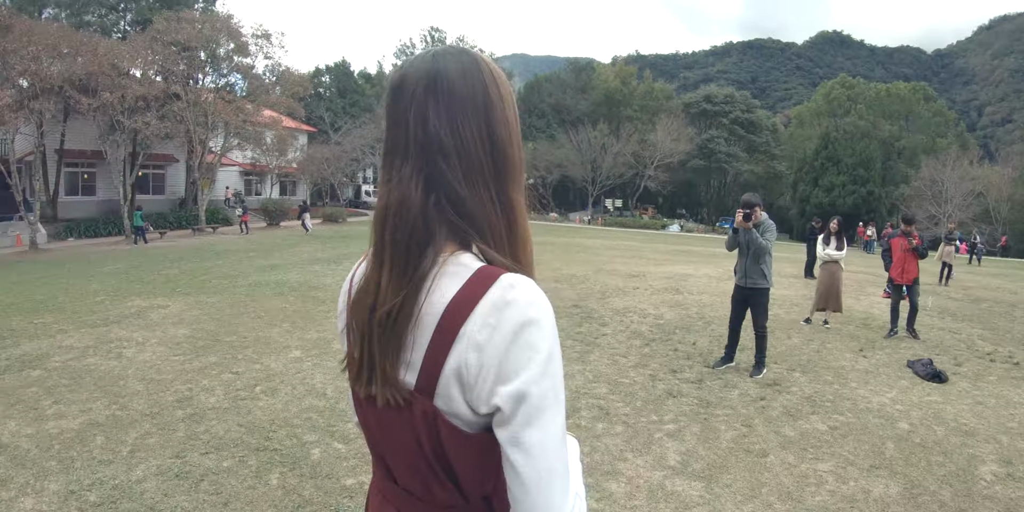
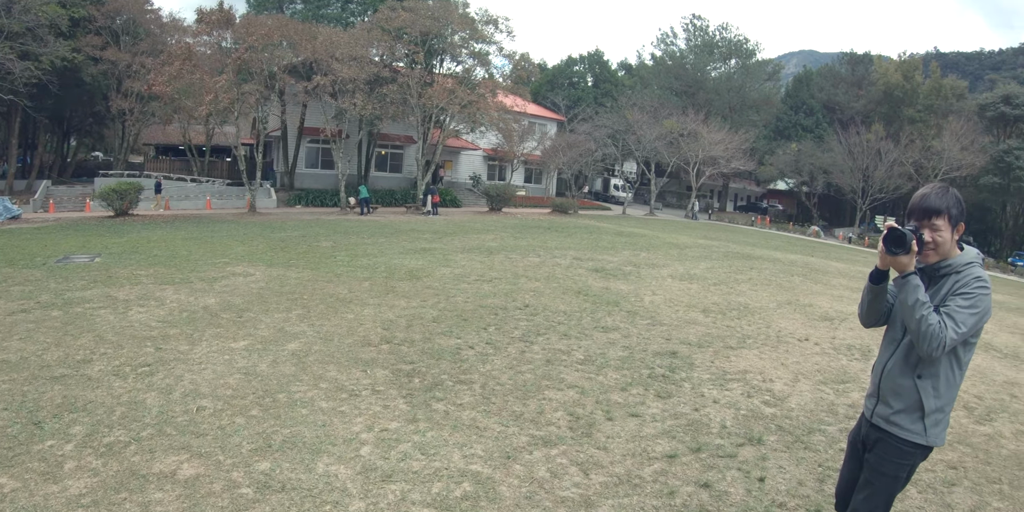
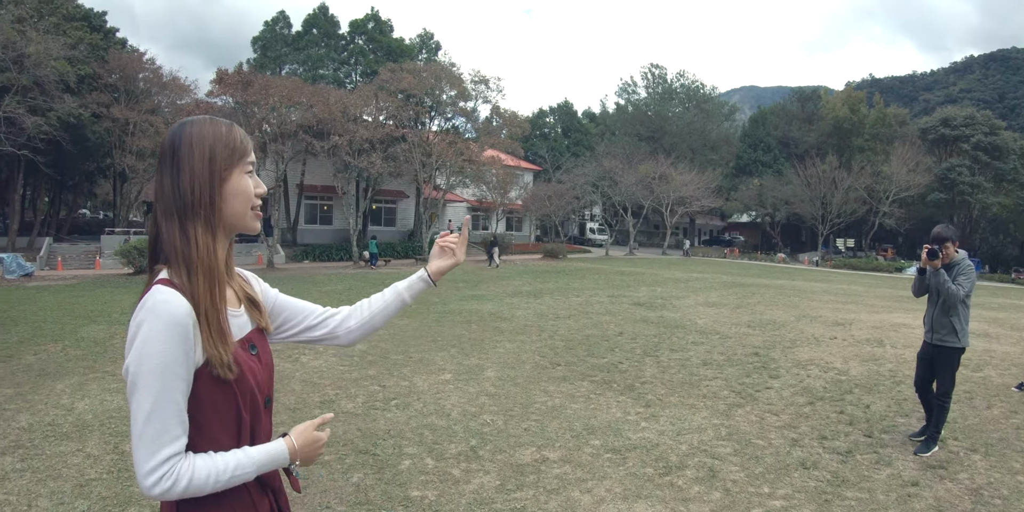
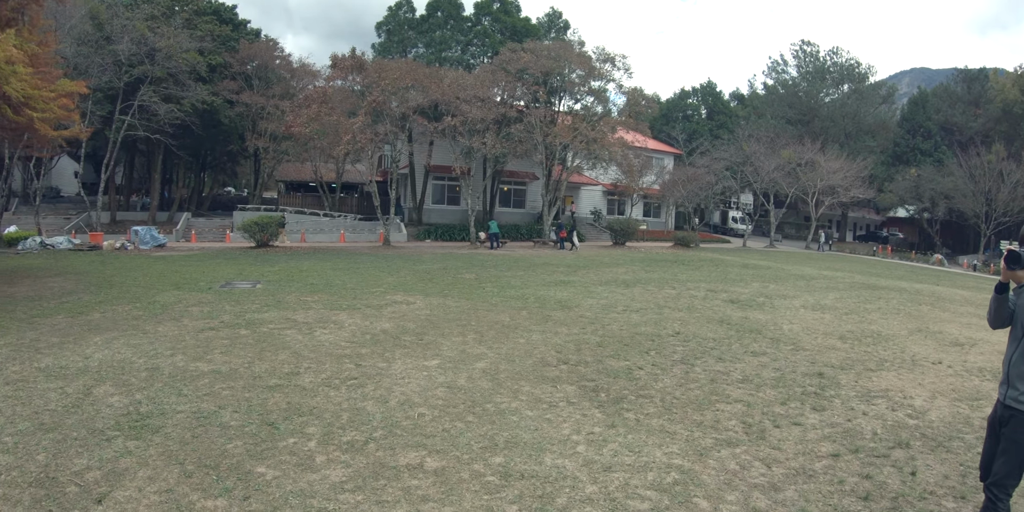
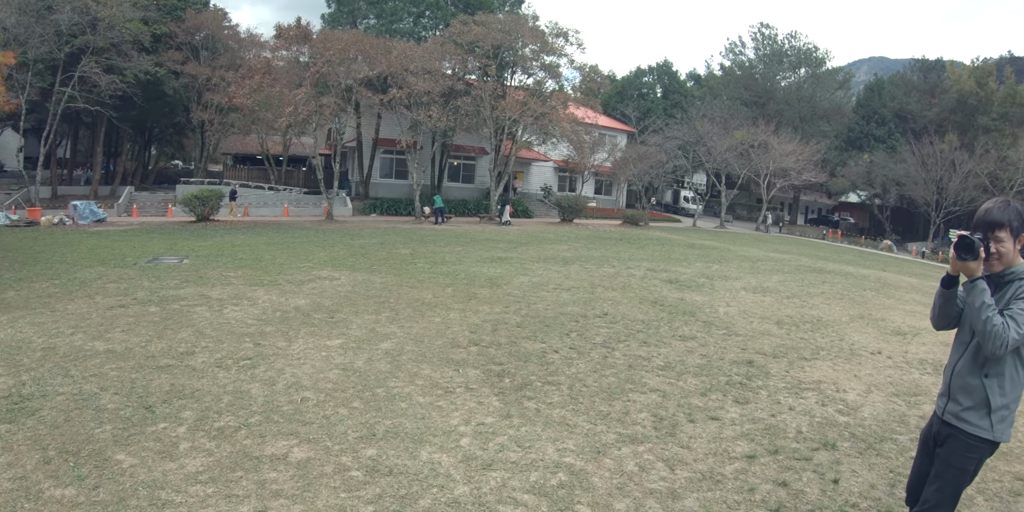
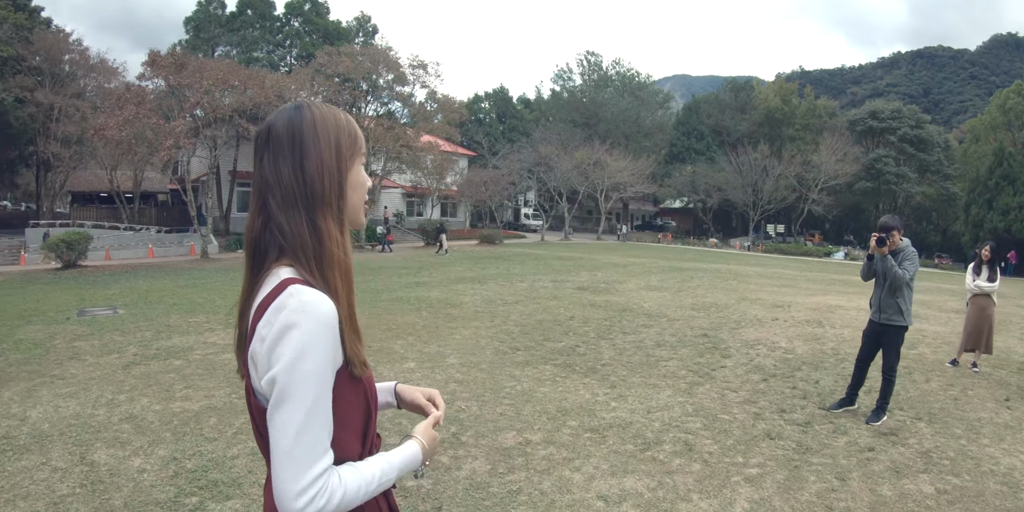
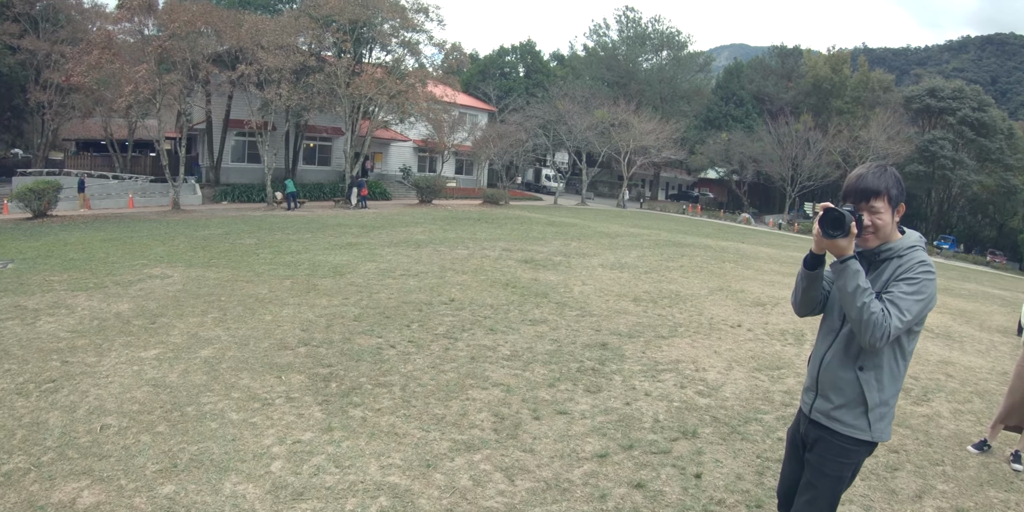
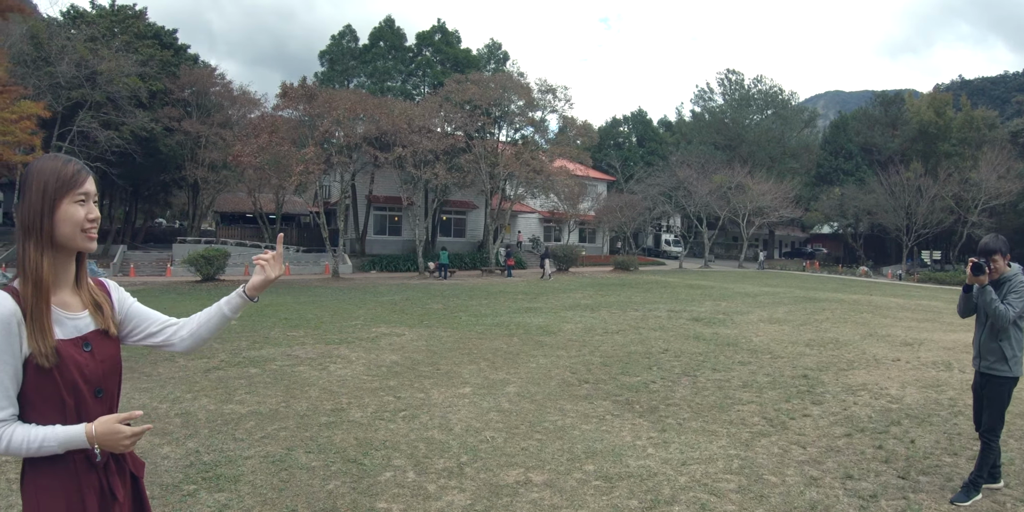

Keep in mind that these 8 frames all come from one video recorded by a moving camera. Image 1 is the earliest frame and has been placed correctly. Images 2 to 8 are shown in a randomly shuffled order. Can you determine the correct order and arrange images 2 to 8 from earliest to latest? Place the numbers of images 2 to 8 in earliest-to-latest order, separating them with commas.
6, 3, 8, 4, 5, 2, 7
